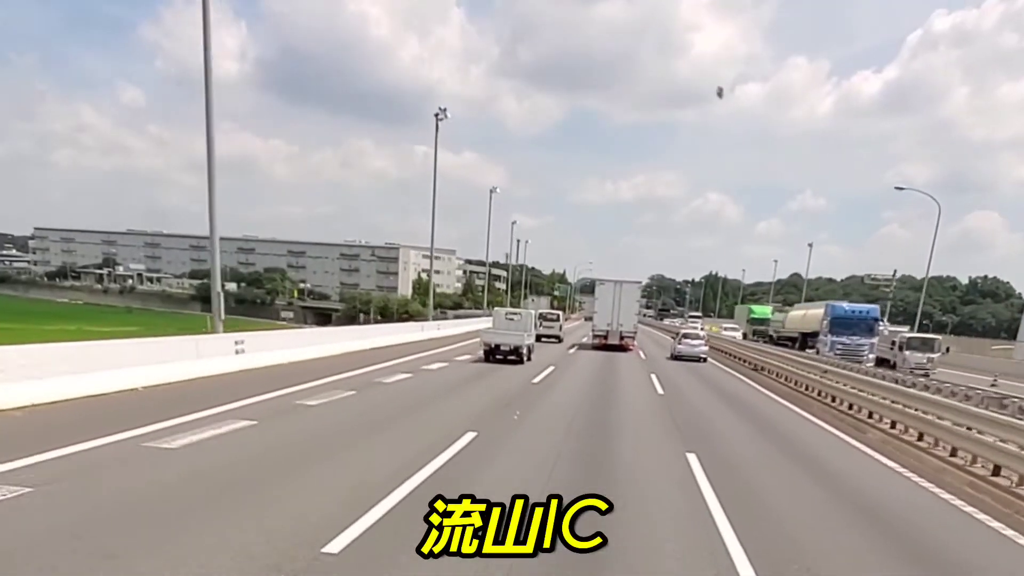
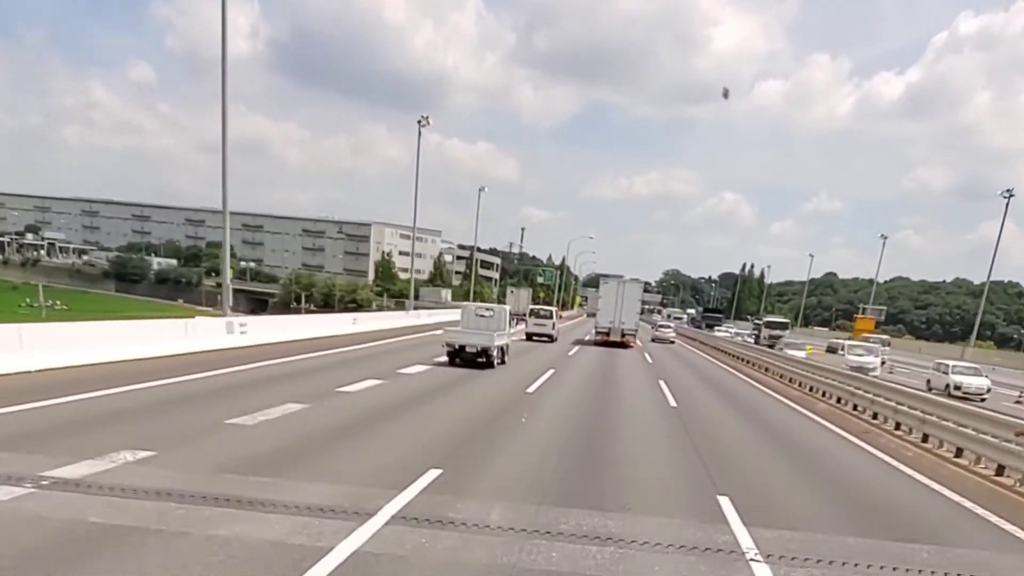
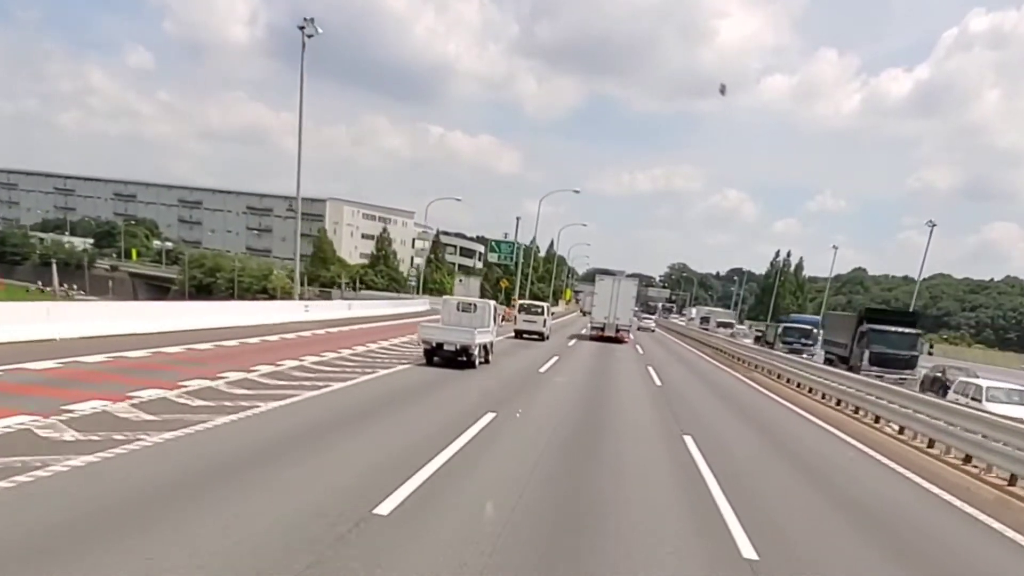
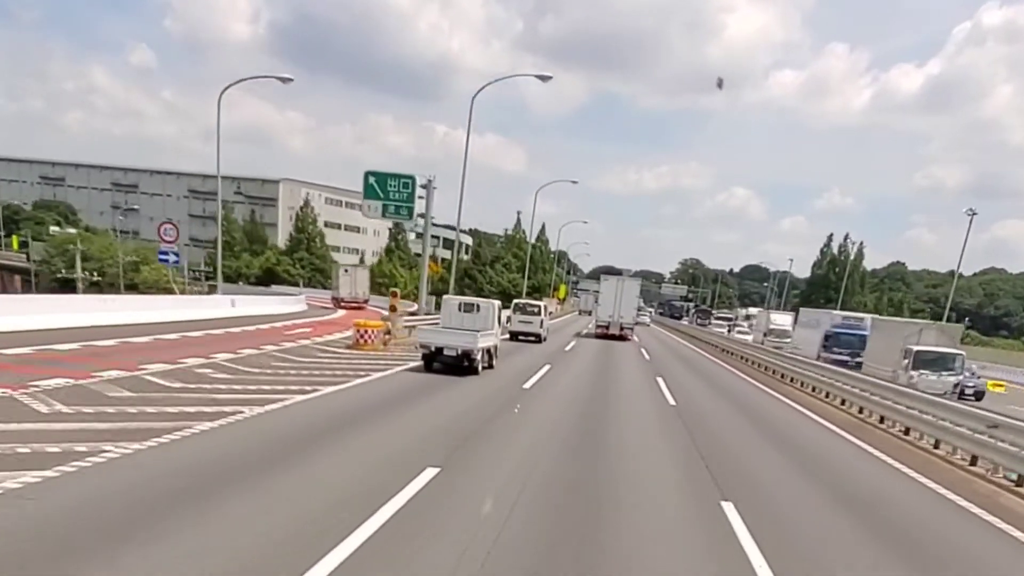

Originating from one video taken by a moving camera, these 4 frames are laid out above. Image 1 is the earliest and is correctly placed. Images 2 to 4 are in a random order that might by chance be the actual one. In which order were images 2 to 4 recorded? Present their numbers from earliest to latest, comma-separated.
2, 3, 4
